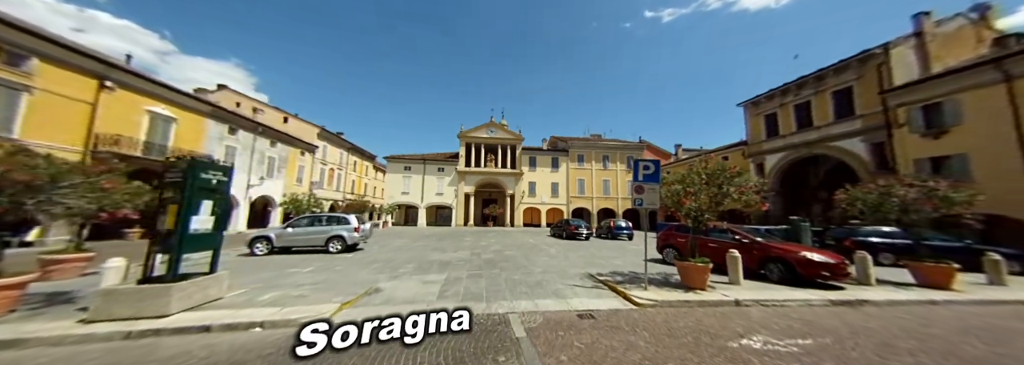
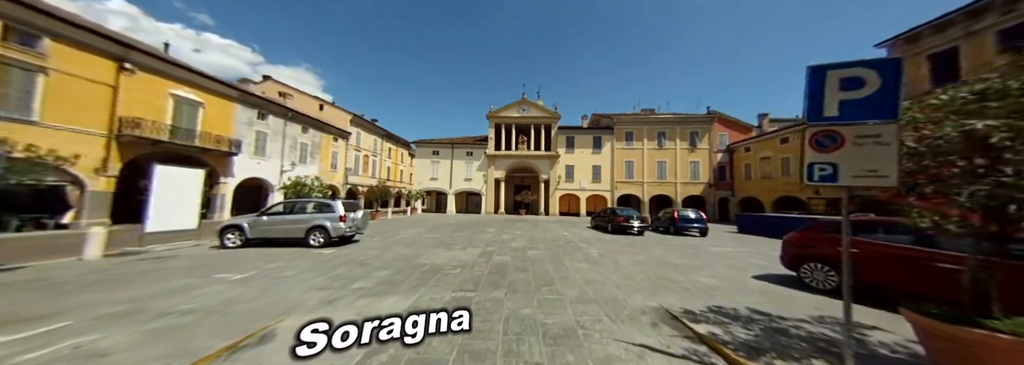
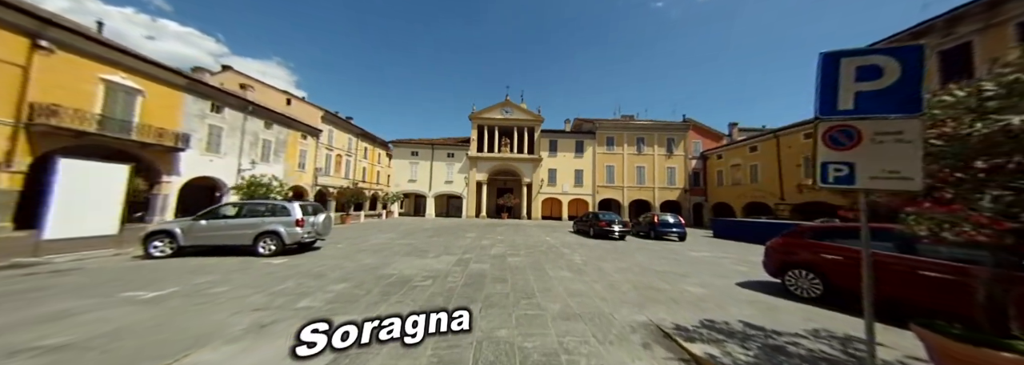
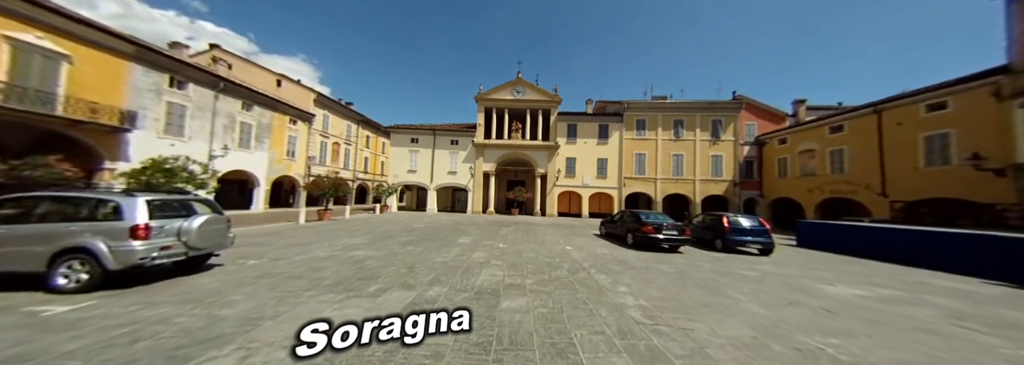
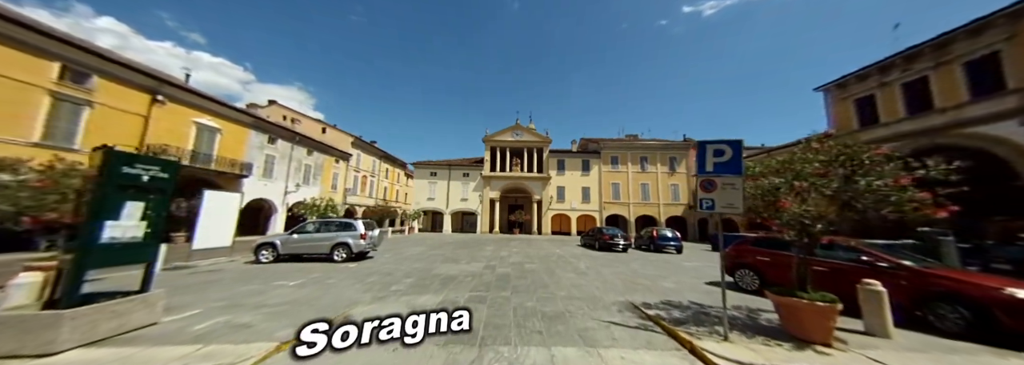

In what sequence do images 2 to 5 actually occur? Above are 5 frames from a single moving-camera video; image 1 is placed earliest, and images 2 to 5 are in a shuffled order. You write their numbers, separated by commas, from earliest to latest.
5, 2, 3, 4
